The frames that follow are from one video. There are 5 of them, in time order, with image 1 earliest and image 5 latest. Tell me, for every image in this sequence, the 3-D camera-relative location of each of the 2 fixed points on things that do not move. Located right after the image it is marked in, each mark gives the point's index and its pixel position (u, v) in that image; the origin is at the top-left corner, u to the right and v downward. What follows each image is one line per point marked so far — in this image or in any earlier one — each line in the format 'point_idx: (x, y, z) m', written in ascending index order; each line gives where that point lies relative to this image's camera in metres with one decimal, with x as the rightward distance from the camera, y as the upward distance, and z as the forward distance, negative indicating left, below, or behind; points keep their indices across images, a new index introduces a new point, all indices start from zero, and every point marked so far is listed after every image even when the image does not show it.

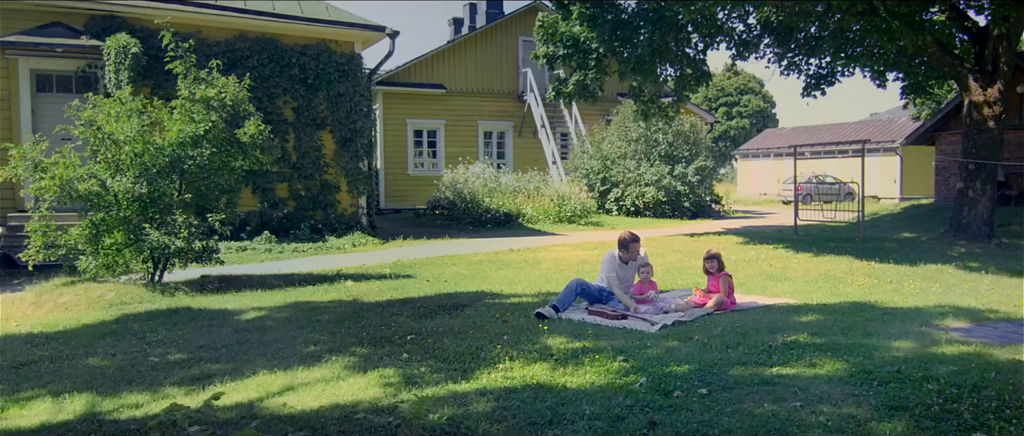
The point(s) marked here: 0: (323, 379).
0: (-1.1, -0.9, +5.3) m
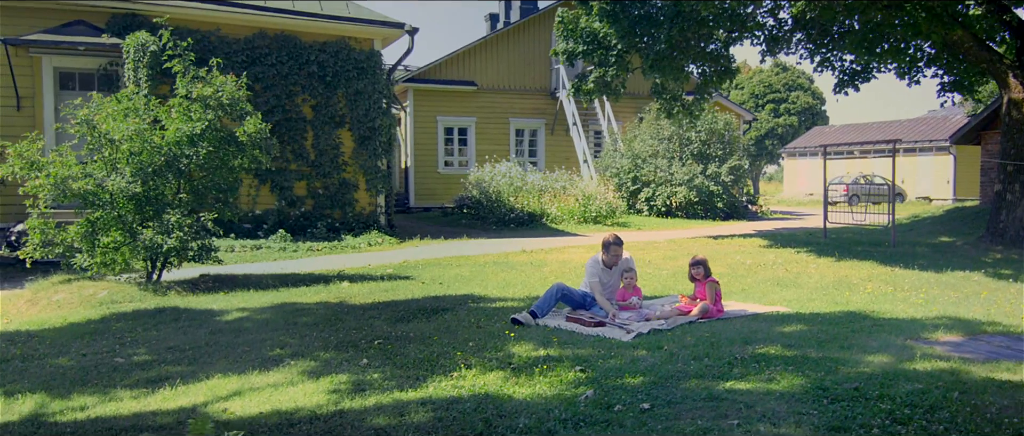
0: (-1.3, -0.9, +5.2) m
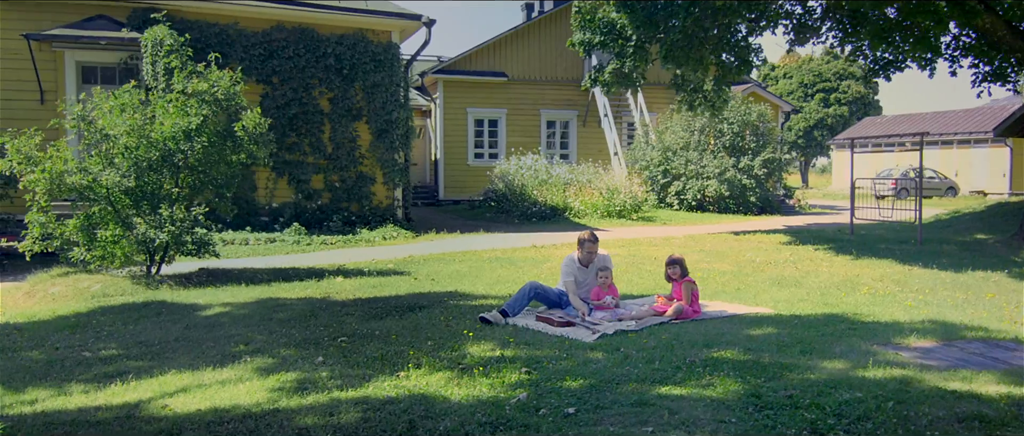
0: (-1.6, -0.9, +5.3) m
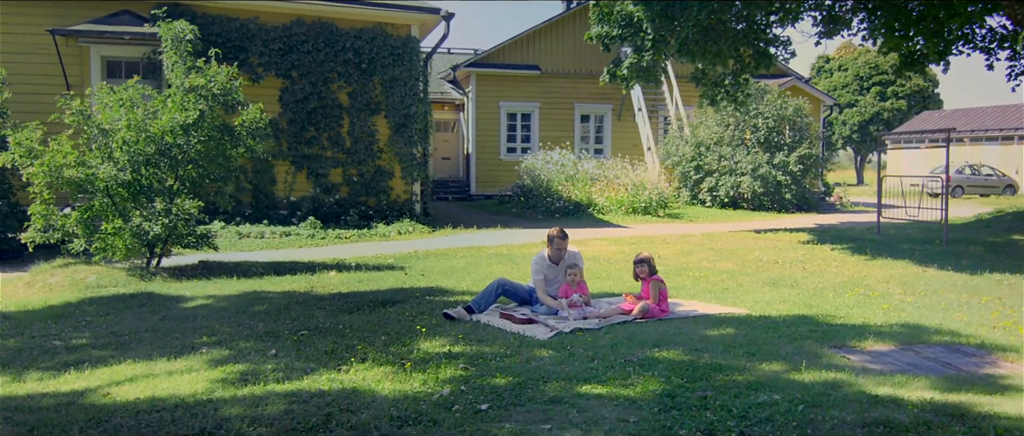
0: (-2.0, -0.9, +5.5) m
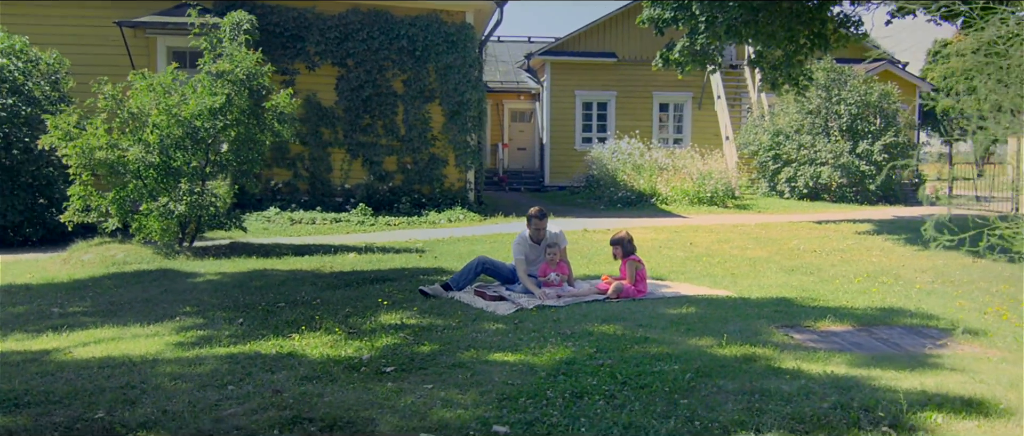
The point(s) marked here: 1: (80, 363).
0: (-2.3, -0.7, +5.9) m
1: (-2.4, -0.8, +5.2) m
